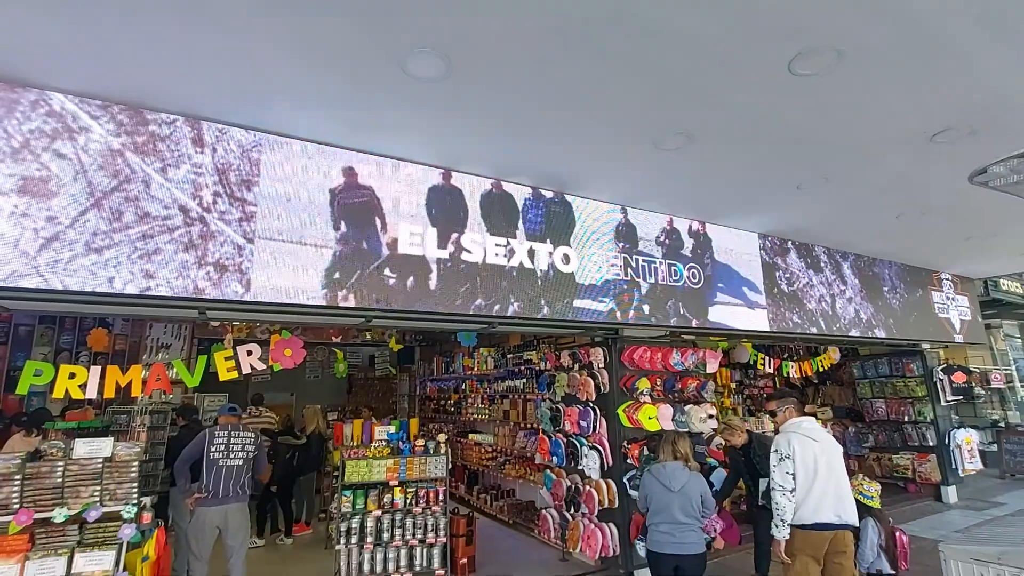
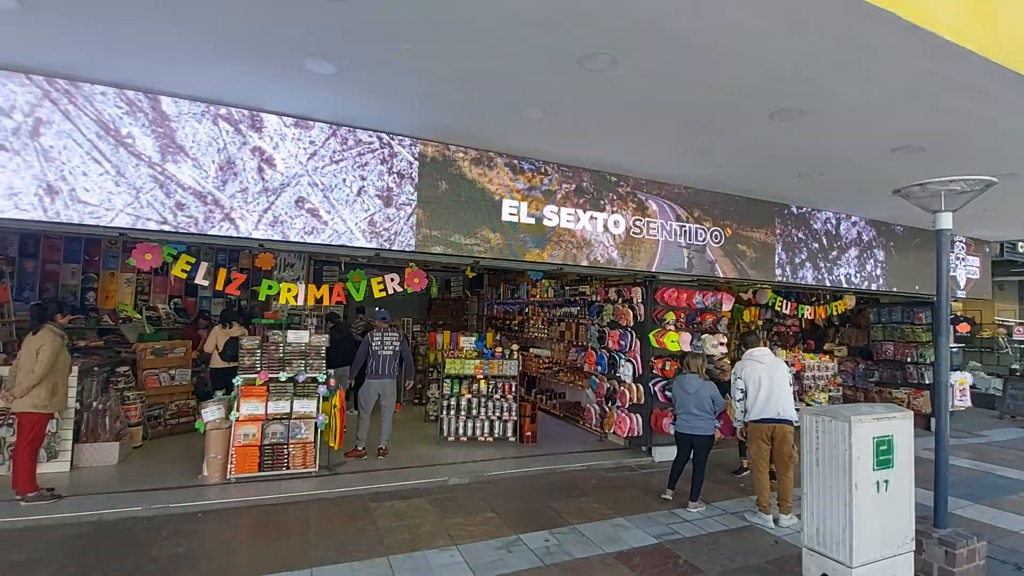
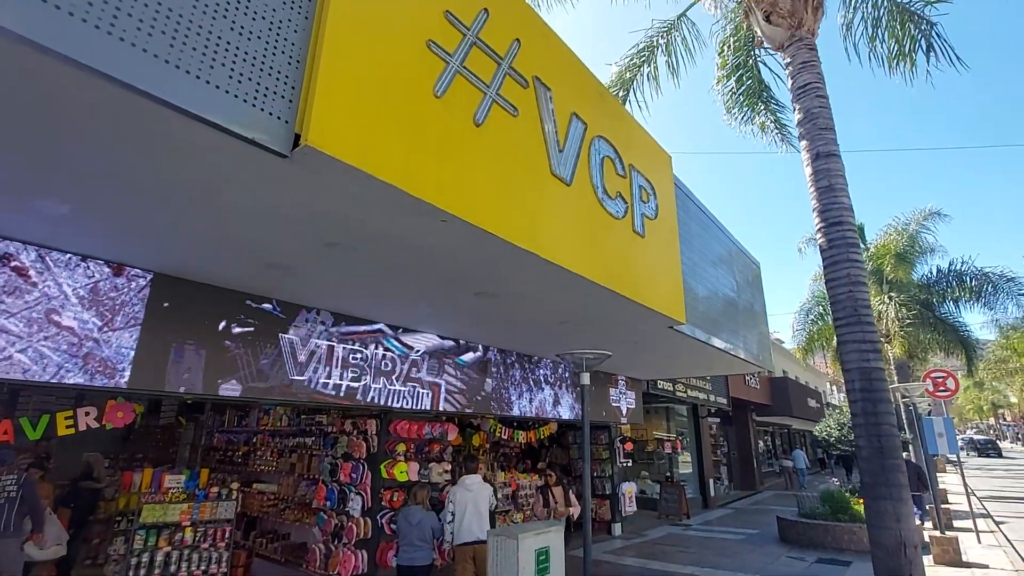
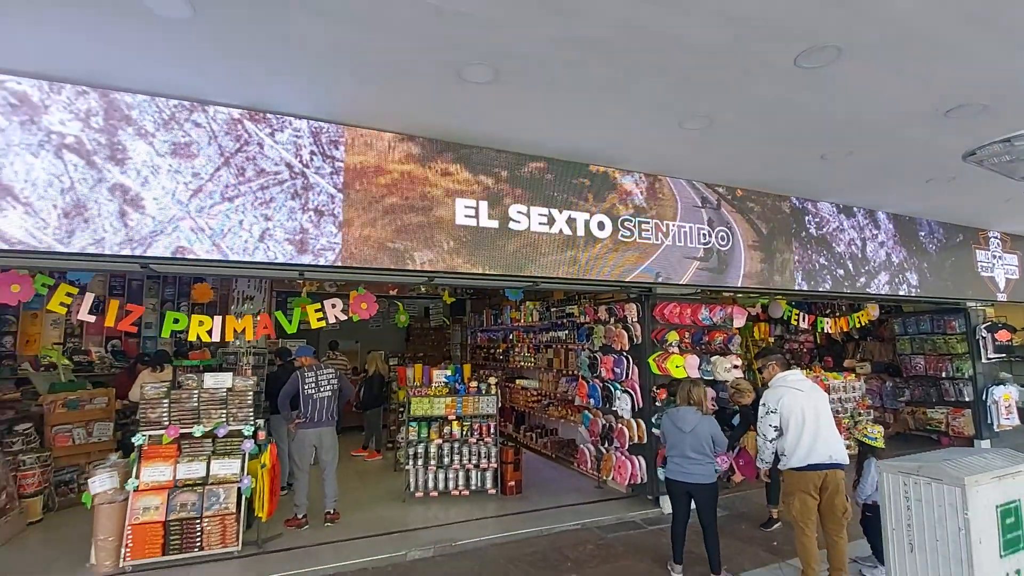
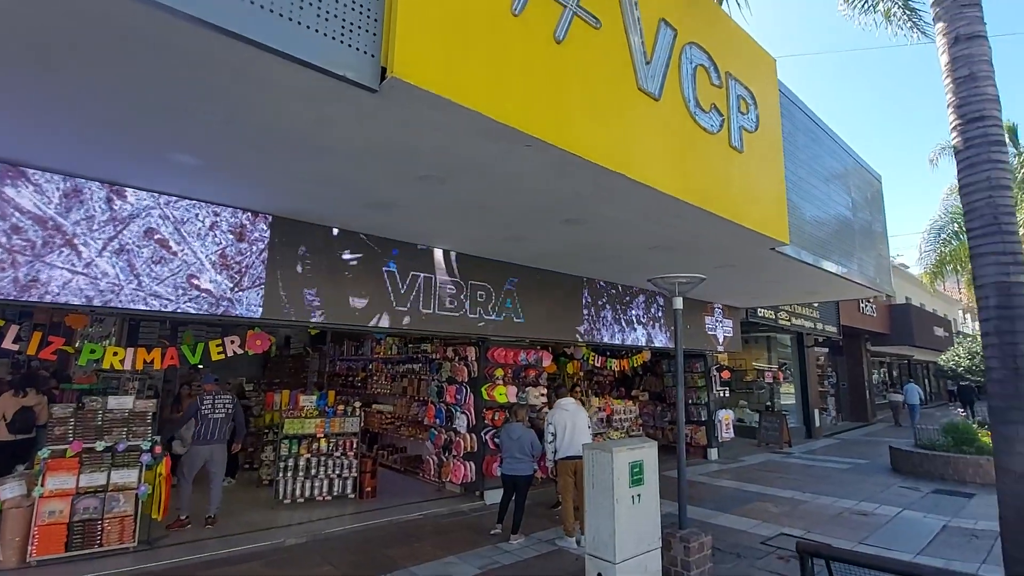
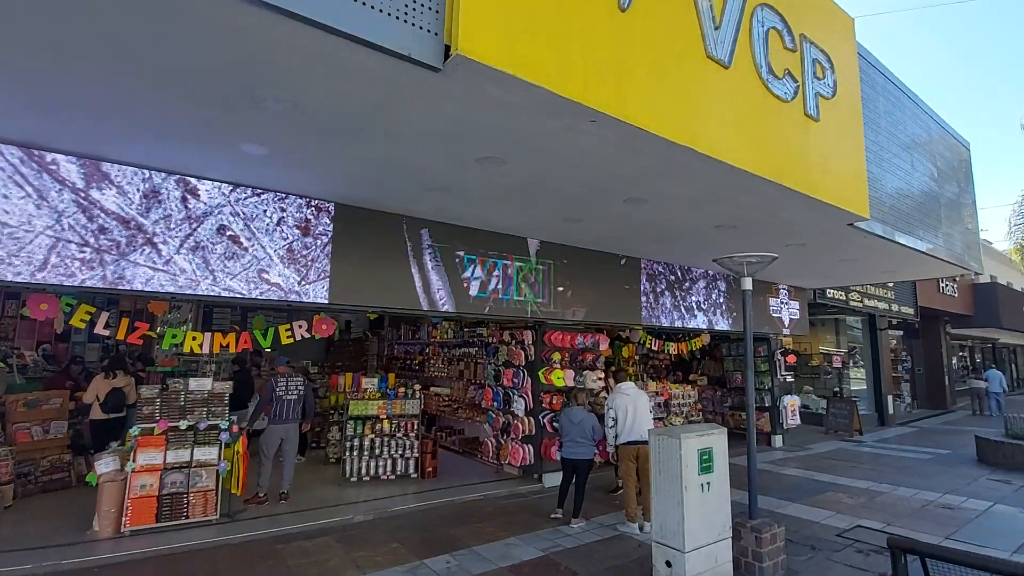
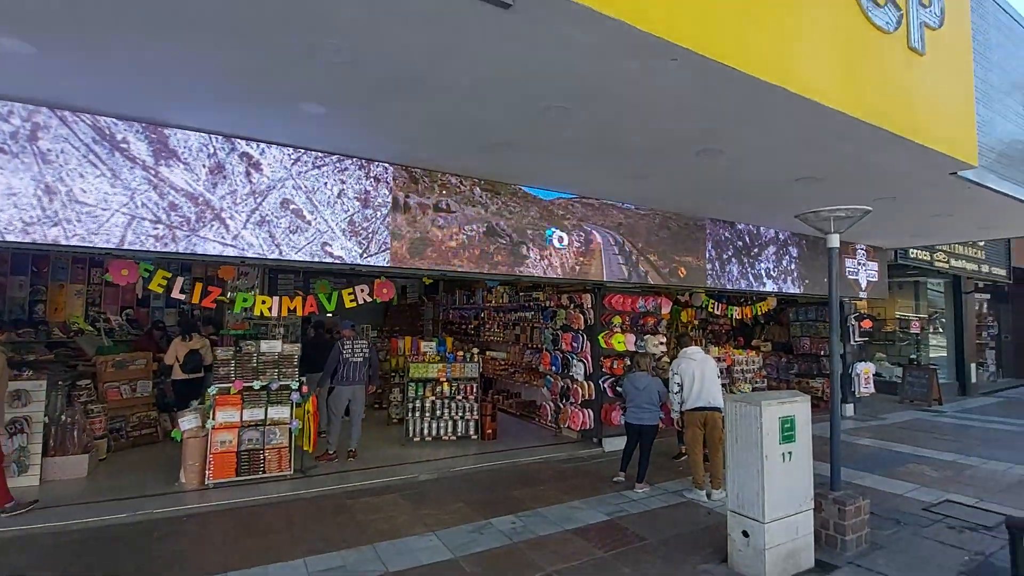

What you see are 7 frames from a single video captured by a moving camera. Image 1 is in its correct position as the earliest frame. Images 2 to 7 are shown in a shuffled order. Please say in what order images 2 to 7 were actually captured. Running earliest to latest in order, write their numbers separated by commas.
4, 2, 7, 6, 5, 3
